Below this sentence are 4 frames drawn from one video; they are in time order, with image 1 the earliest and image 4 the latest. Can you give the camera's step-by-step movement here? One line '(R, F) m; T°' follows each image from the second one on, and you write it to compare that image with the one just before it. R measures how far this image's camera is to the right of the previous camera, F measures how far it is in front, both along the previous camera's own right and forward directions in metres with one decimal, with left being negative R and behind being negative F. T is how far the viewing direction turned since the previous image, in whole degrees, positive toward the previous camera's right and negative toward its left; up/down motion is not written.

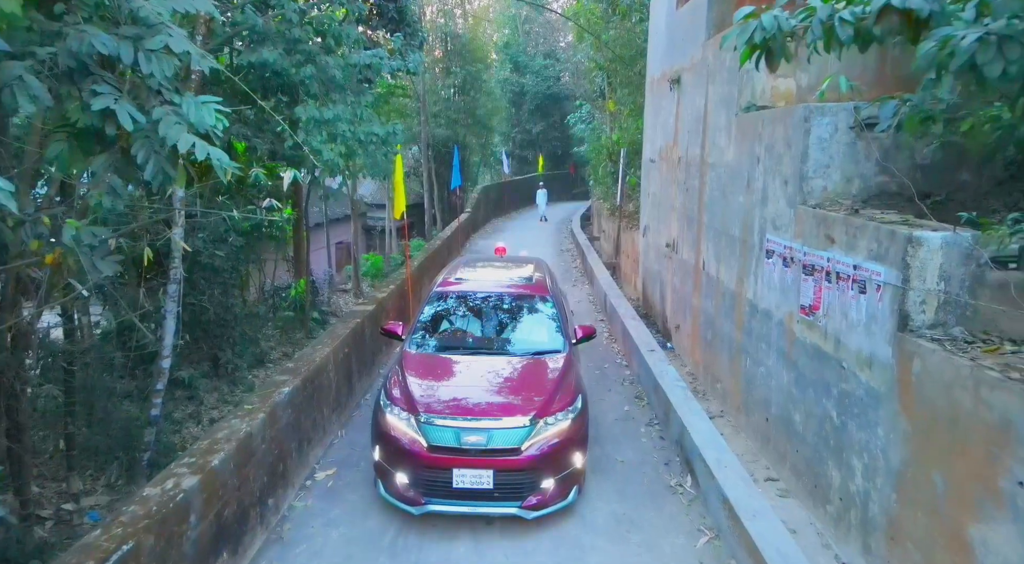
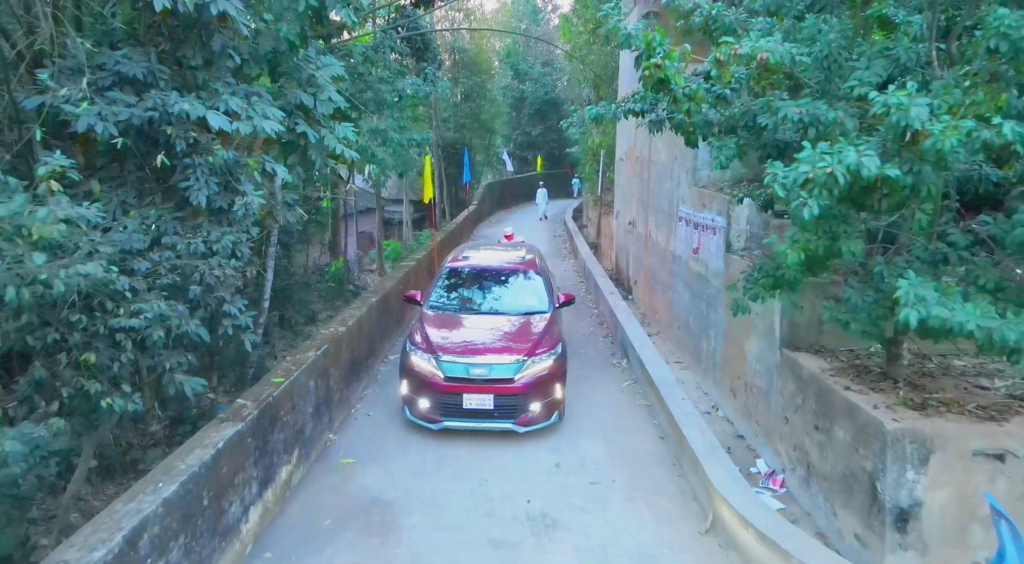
(0.0, -3.1) m; 0°
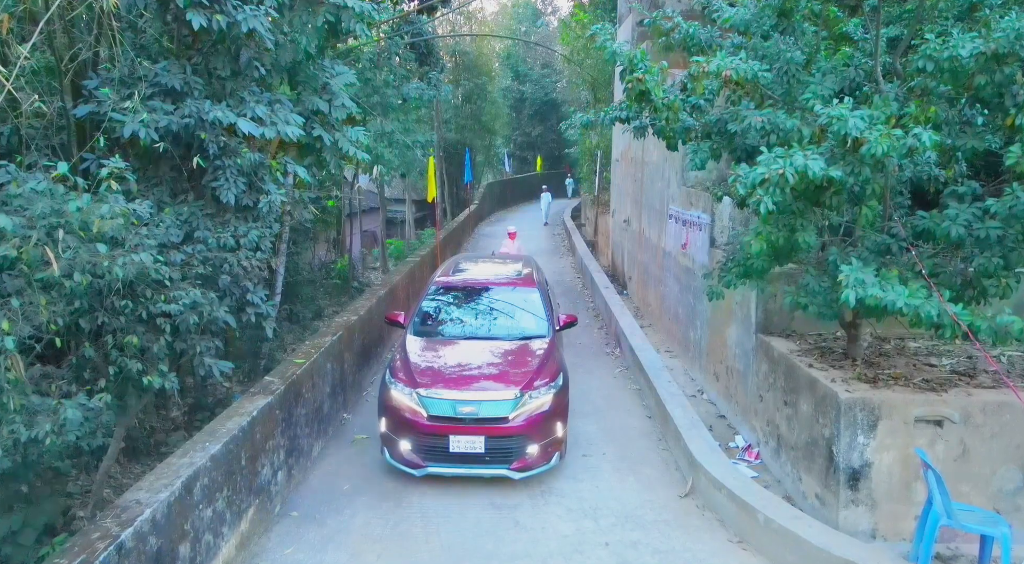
(0.0, -0.5) m; 0°
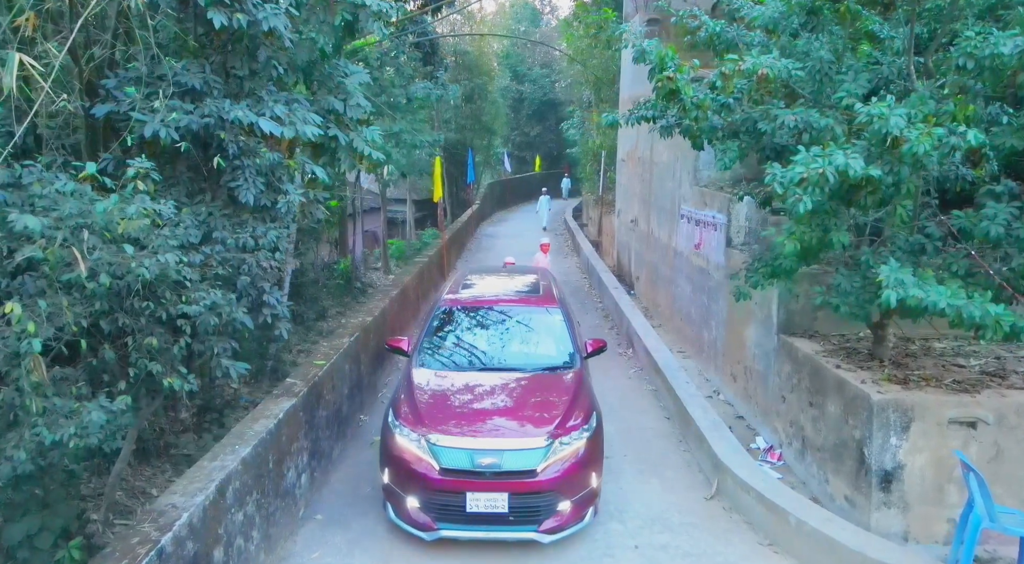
(-0.2, 0.0) m; 0°
